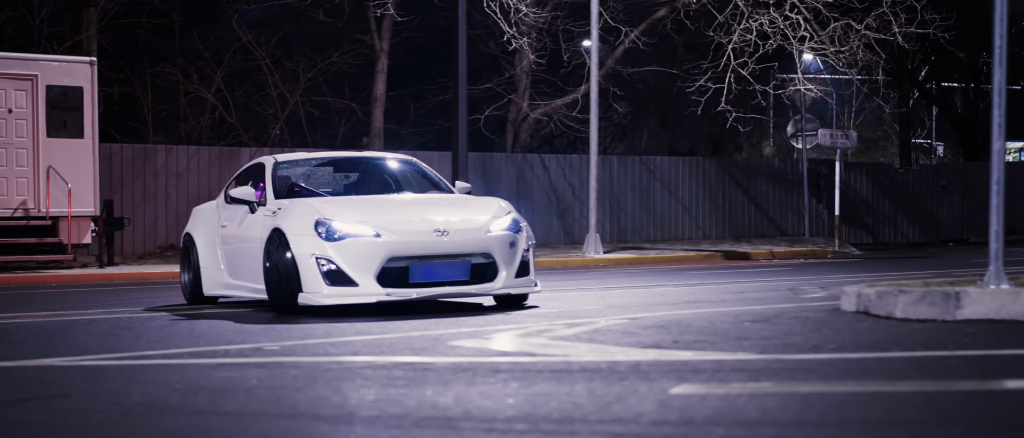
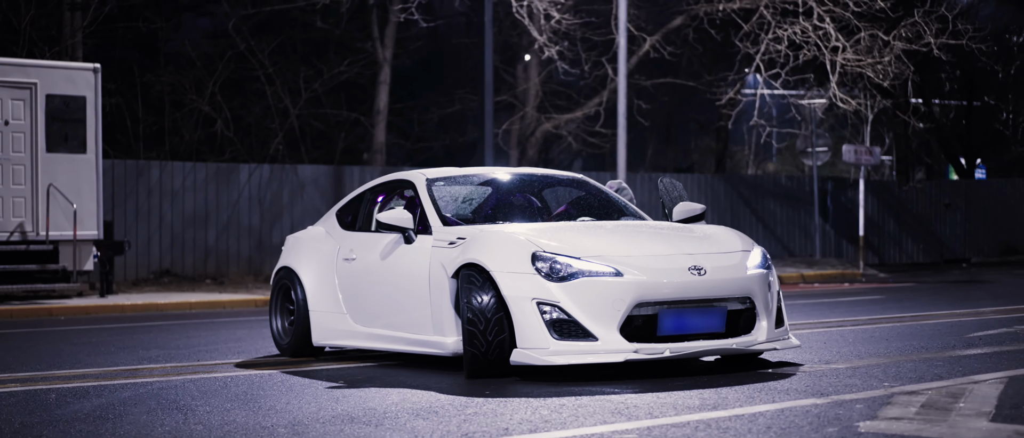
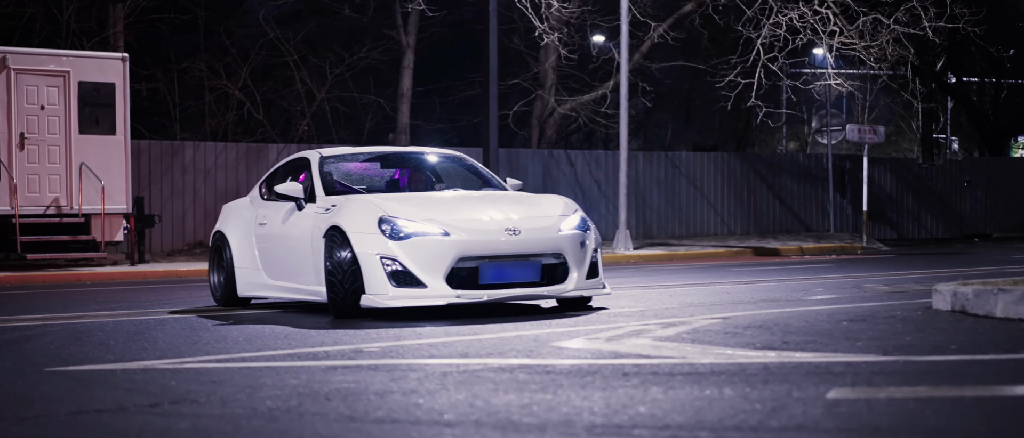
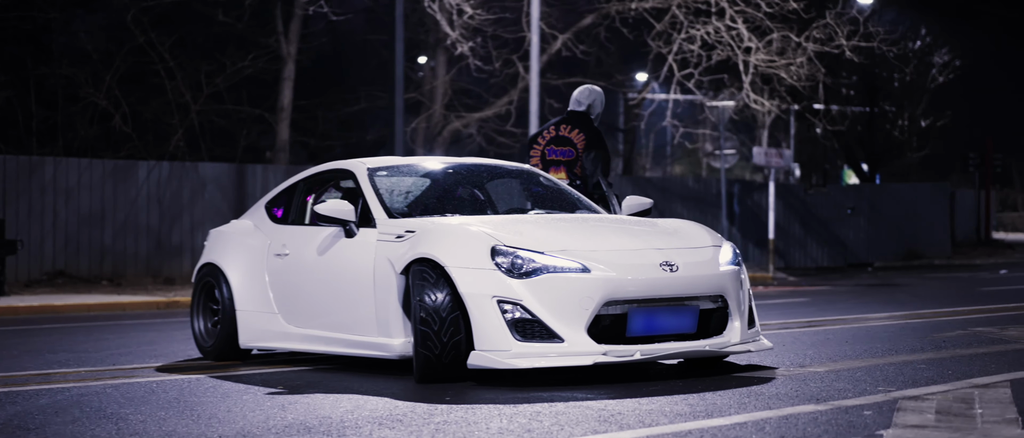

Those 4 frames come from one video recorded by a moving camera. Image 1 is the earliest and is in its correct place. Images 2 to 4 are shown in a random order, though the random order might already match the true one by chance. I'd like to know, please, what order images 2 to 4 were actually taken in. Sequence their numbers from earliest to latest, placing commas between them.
3, 2, 4
